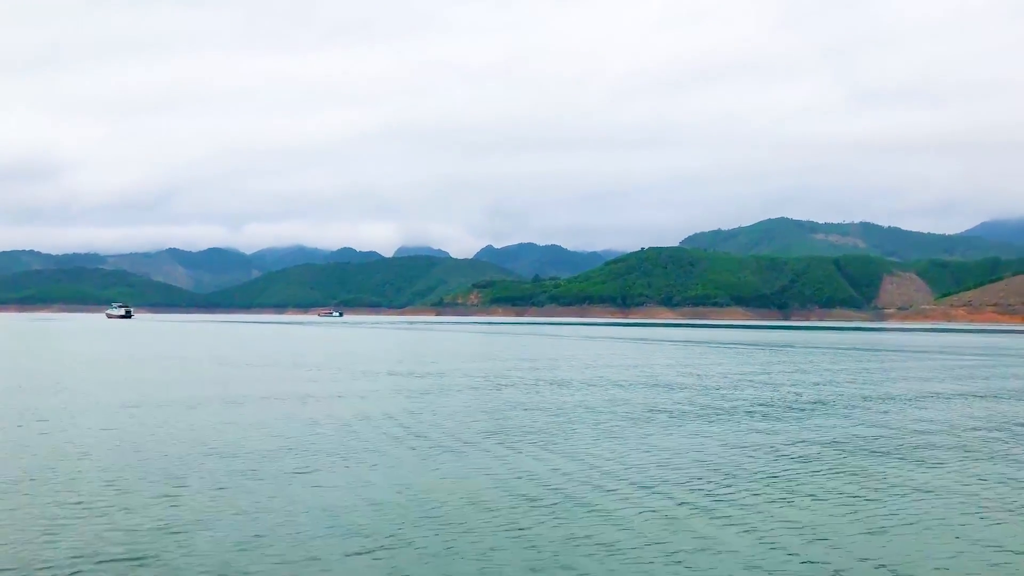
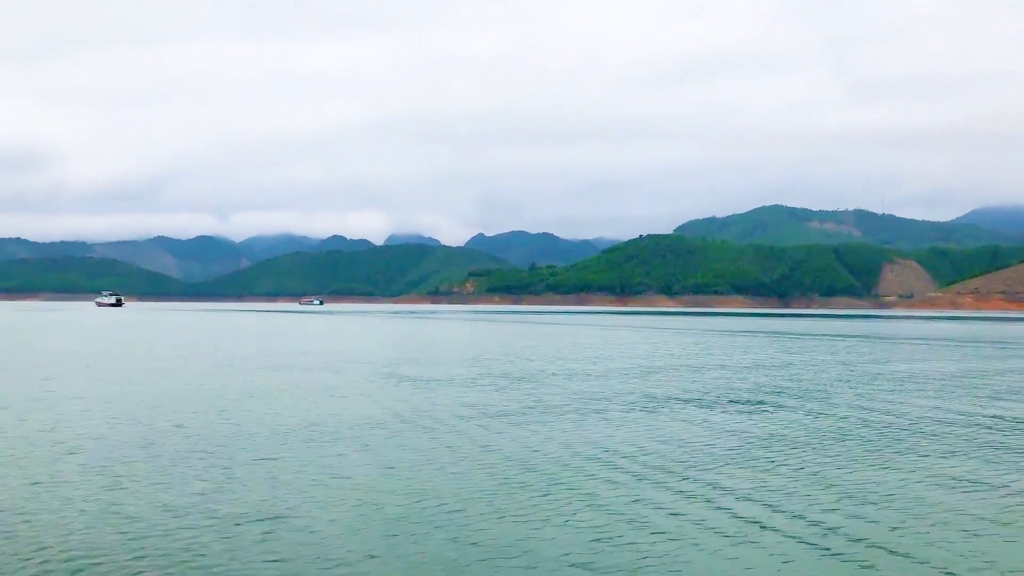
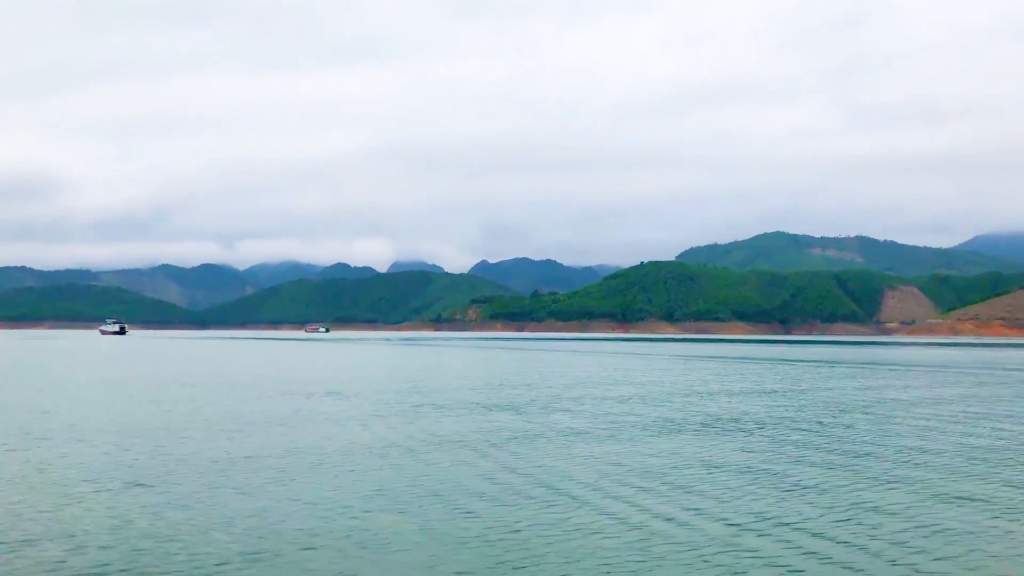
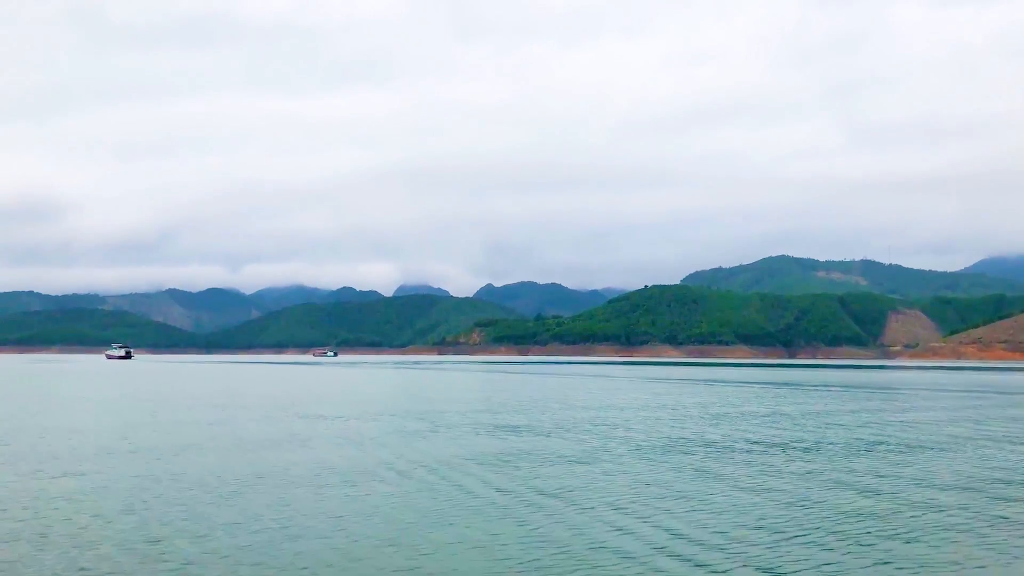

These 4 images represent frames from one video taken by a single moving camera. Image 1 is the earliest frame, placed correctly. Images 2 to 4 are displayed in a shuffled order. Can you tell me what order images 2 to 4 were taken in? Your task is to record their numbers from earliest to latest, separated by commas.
4, 3, 2
